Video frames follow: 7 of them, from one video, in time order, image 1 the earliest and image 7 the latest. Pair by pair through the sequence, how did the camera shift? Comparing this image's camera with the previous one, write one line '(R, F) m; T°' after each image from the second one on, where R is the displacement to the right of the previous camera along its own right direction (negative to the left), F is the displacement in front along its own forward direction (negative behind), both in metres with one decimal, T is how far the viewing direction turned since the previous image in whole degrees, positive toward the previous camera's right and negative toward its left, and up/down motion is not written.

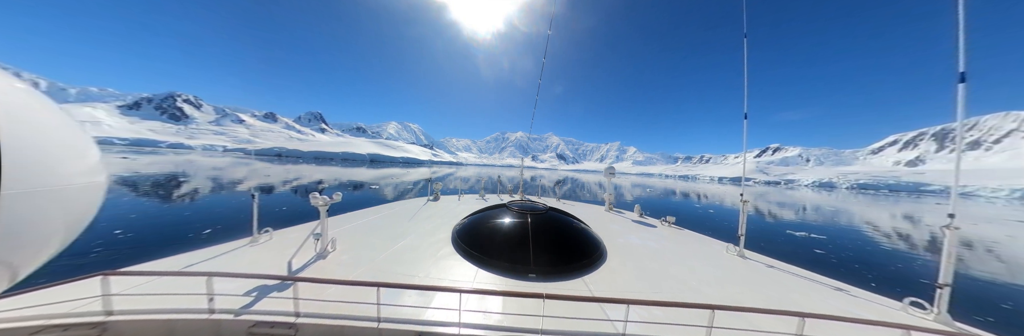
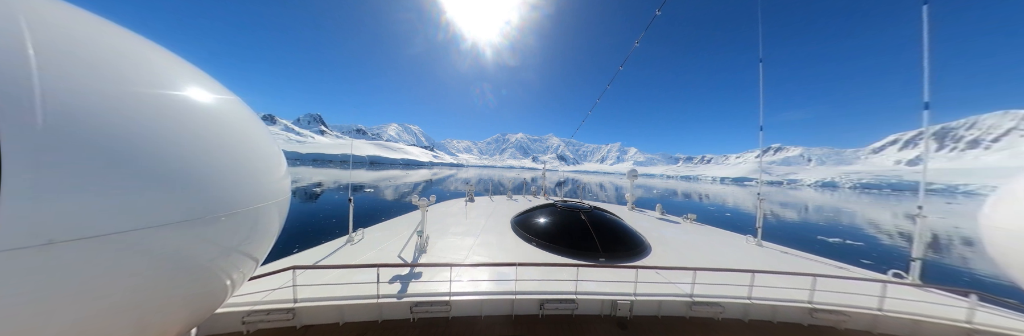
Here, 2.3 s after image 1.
(-2.3, -1.3) m; 0°
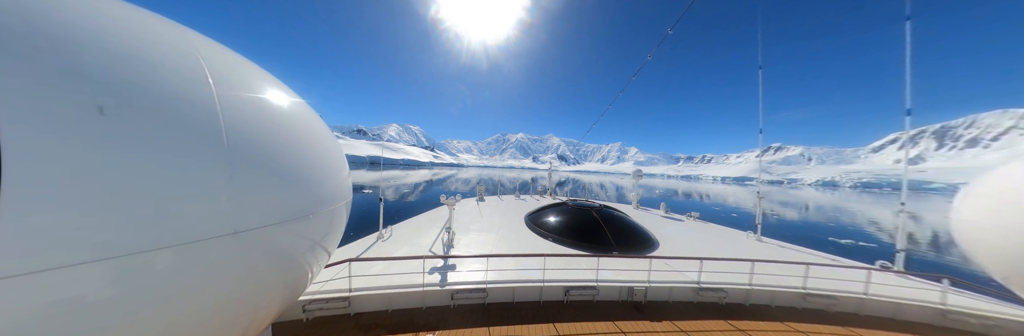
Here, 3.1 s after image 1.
(-0.7, -0.5) m; 0°
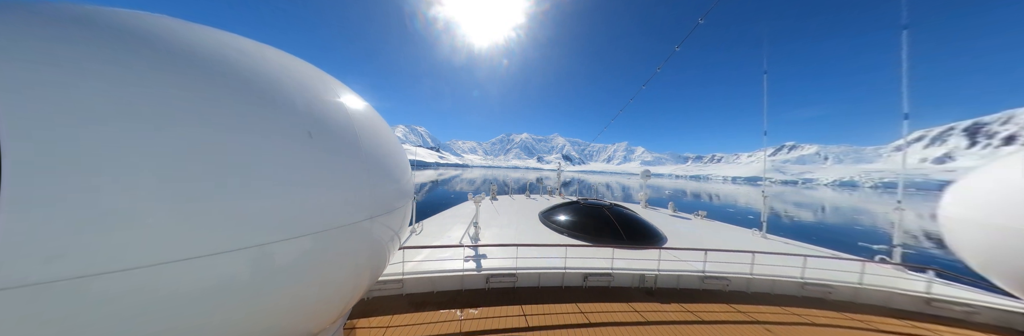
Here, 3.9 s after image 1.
(-0.6, -0.7) m; -1°
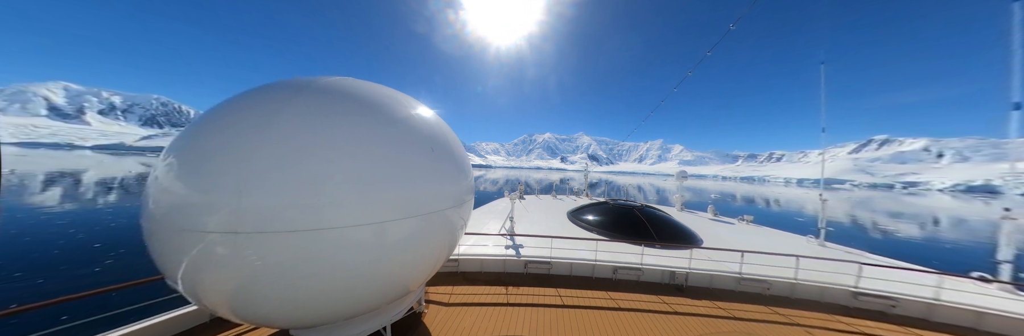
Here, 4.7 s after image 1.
(-0.4, -0.9) m; -7°
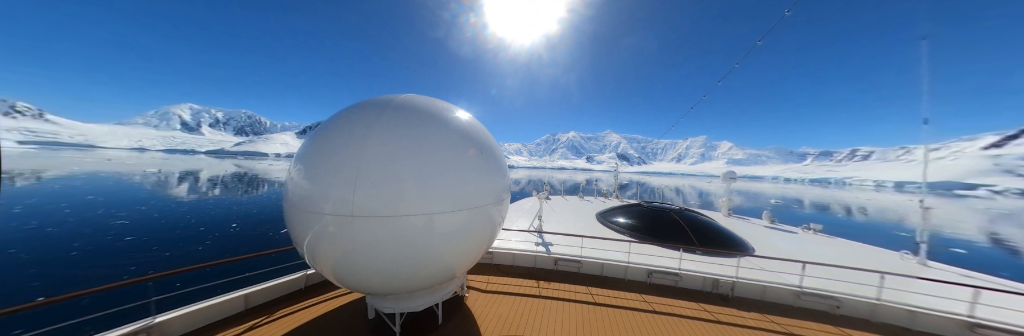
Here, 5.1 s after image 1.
(-0.3, -0.4) m; -7°
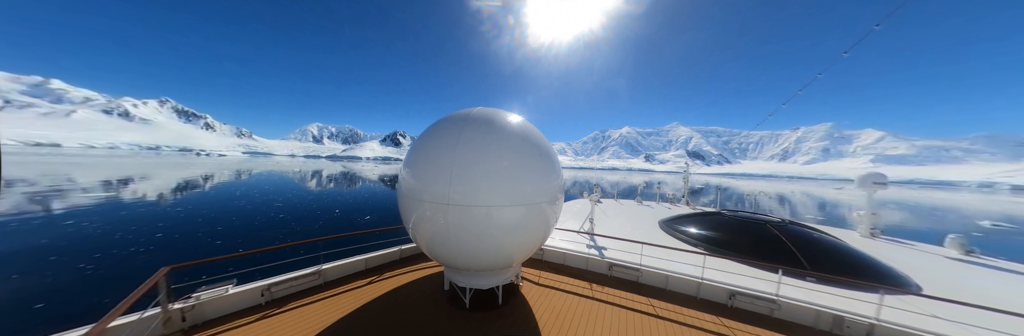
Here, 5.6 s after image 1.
(-0.3, -0.5) m; -14°
